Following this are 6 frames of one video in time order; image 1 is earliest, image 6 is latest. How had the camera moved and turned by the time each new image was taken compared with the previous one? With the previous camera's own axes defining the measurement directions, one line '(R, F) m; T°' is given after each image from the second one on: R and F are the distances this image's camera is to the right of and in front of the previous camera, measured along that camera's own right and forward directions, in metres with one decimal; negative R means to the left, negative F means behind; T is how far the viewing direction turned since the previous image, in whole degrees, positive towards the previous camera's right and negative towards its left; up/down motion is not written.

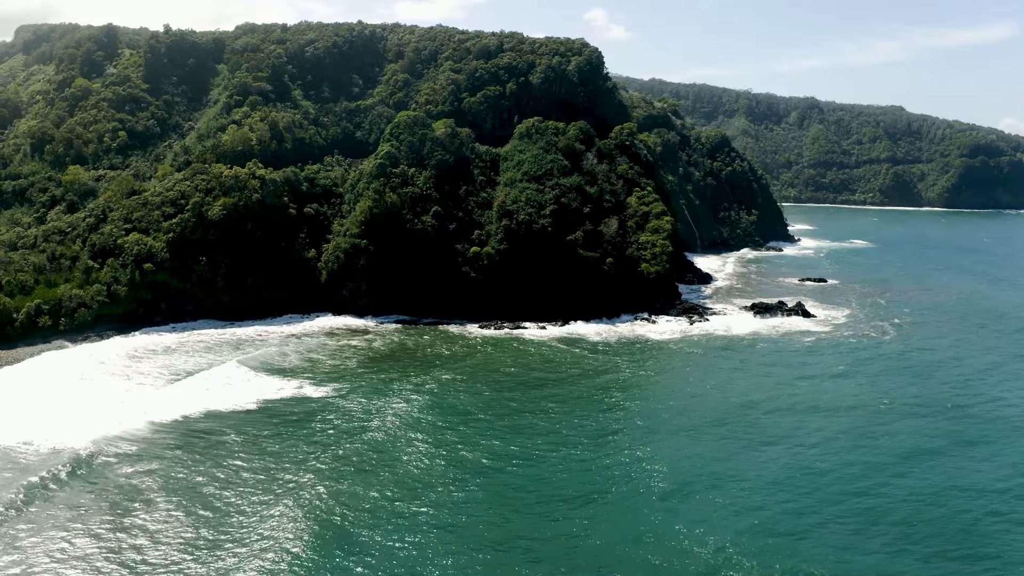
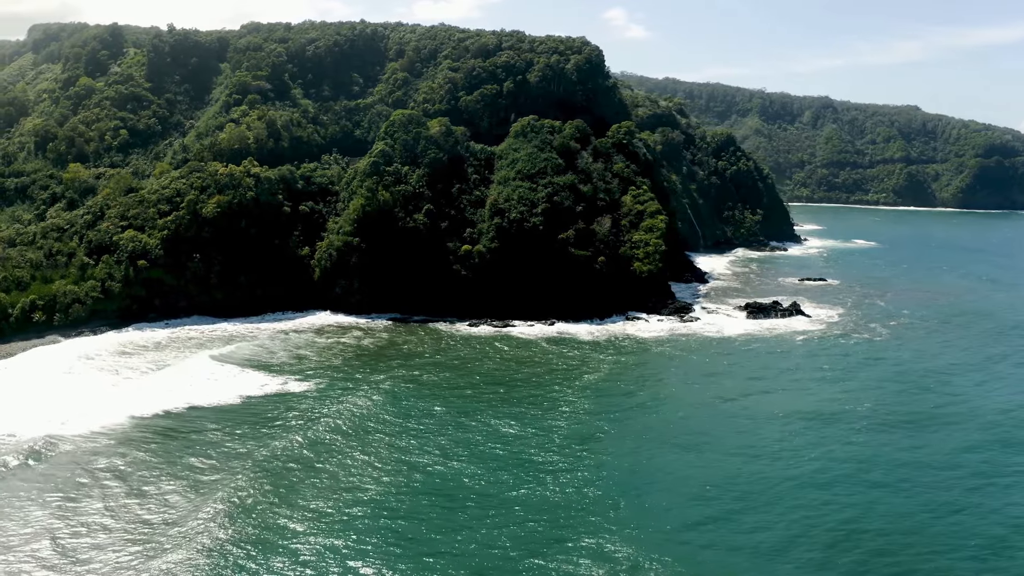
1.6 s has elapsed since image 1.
(+1.8, 0.0) m; -1°
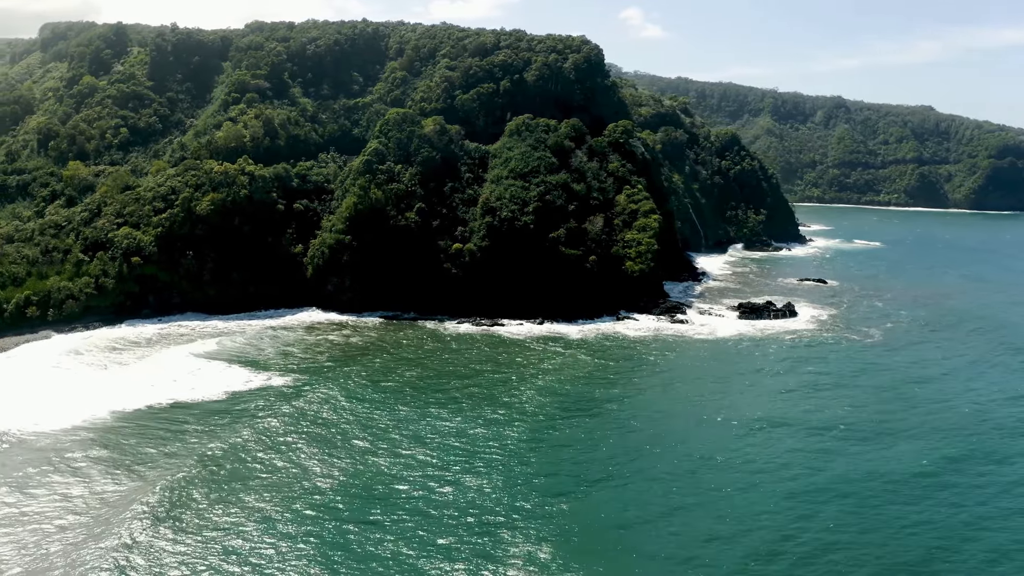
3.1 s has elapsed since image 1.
(+1.8, 0.0) m; -1°
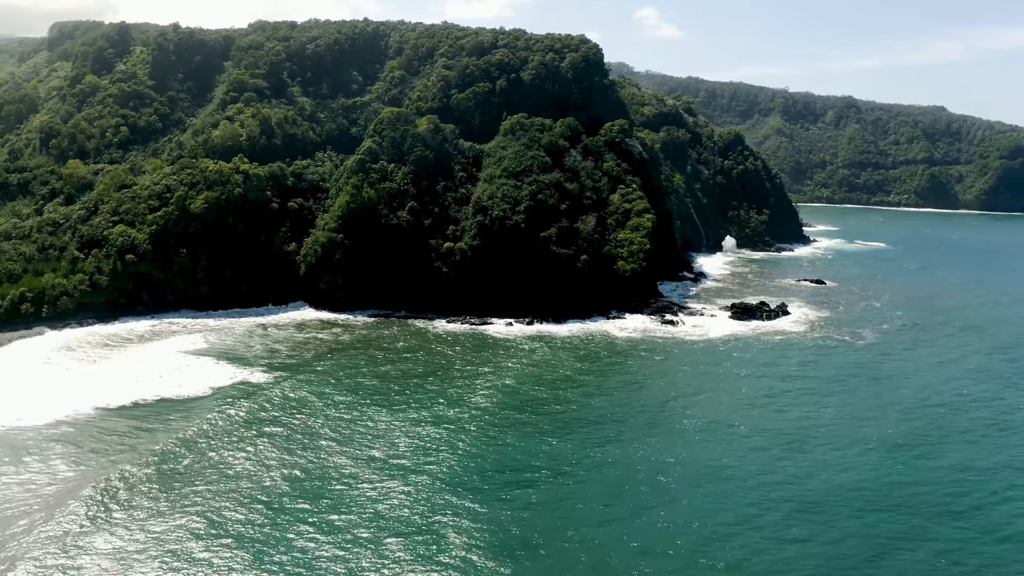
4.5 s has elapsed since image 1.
(+1.6, 0.0) m; -1°
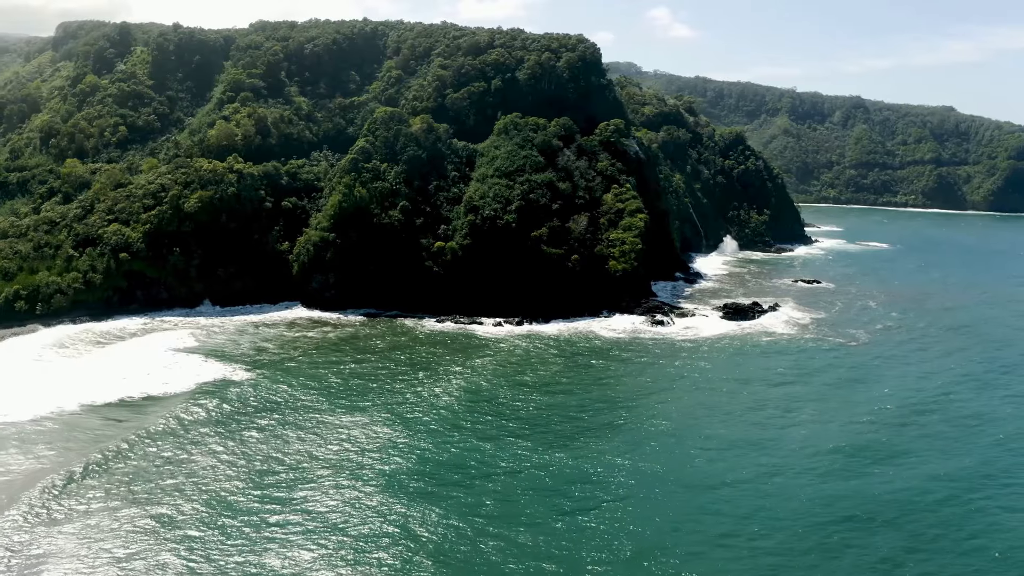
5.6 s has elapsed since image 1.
(+1.4, -0.1) m; -1°
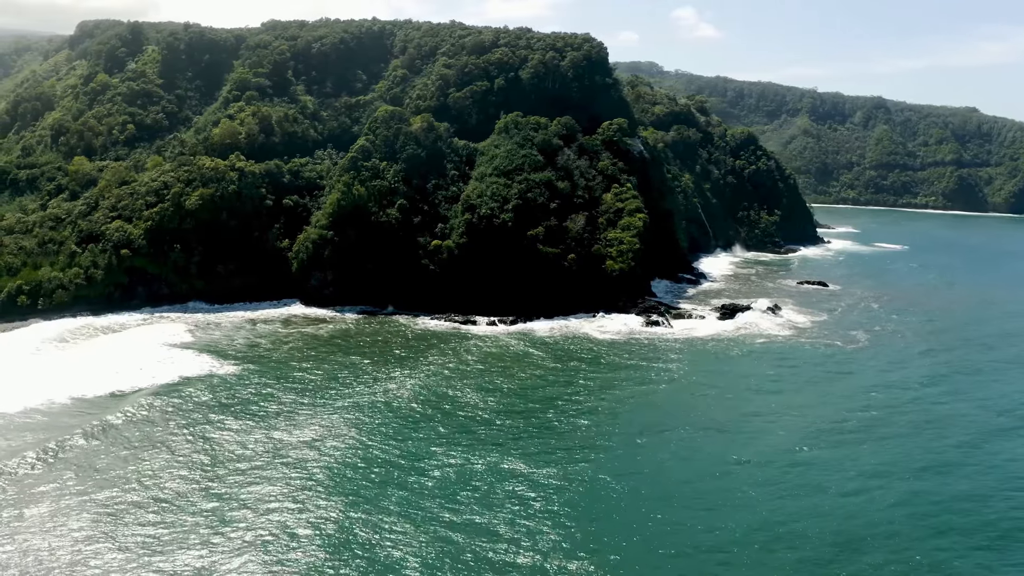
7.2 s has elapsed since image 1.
(+1.8, +0.1) m; -1°
